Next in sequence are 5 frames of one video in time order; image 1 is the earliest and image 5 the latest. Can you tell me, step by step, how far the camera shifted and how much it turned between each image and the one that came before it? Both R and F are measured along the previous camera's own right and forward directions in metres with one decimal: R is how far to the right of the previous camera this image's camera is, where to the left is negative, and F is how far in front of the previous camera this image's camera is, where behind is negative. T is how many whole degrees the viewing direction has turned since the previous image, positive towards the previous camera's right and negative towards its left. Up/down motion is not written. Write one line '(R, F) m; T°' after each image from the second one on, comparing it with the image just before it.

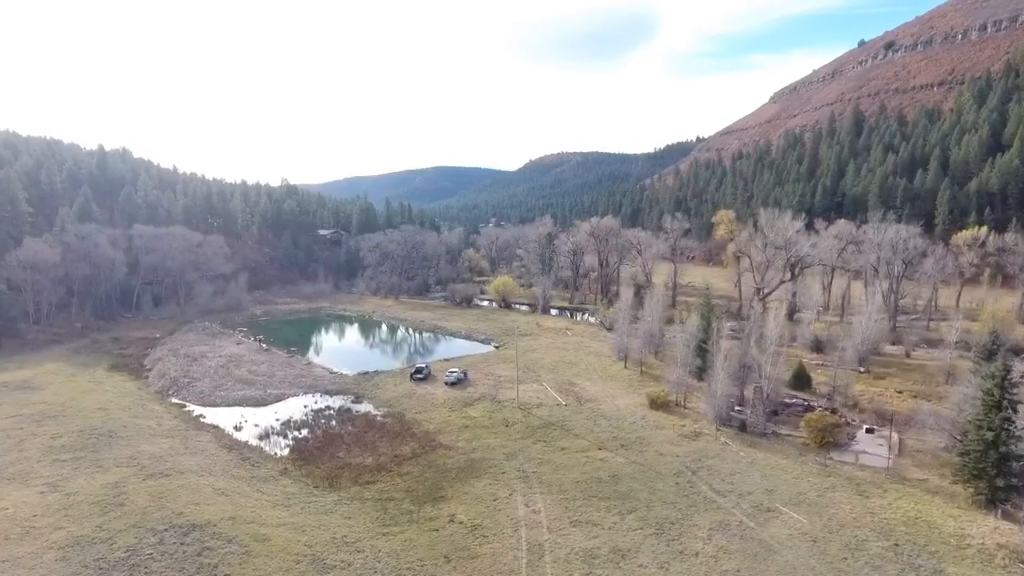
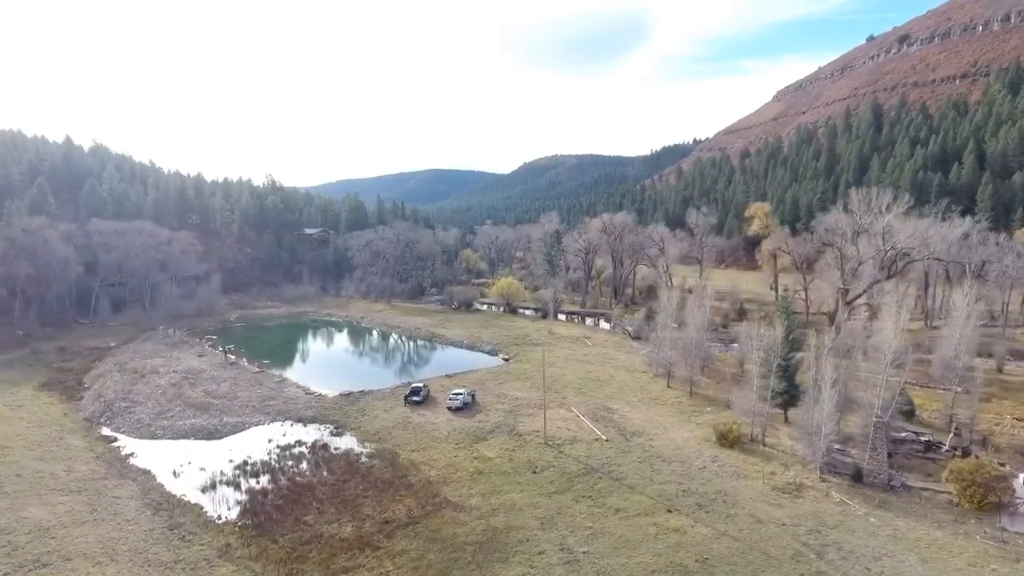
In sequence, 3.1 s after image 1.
(-1.6, +7.9) m; +1°
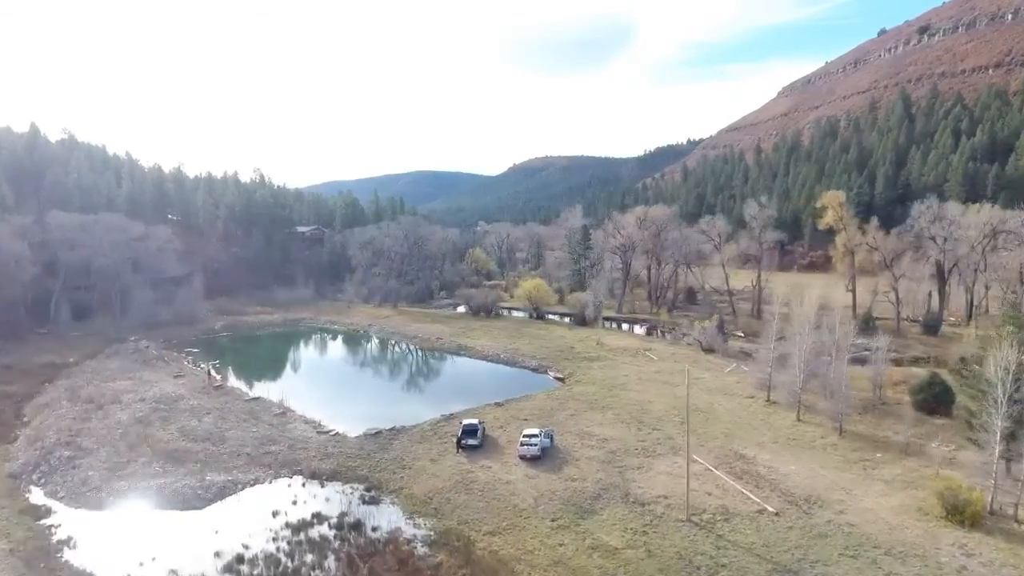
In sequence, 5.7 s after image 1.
(-4.5, +8.7) m; +1°
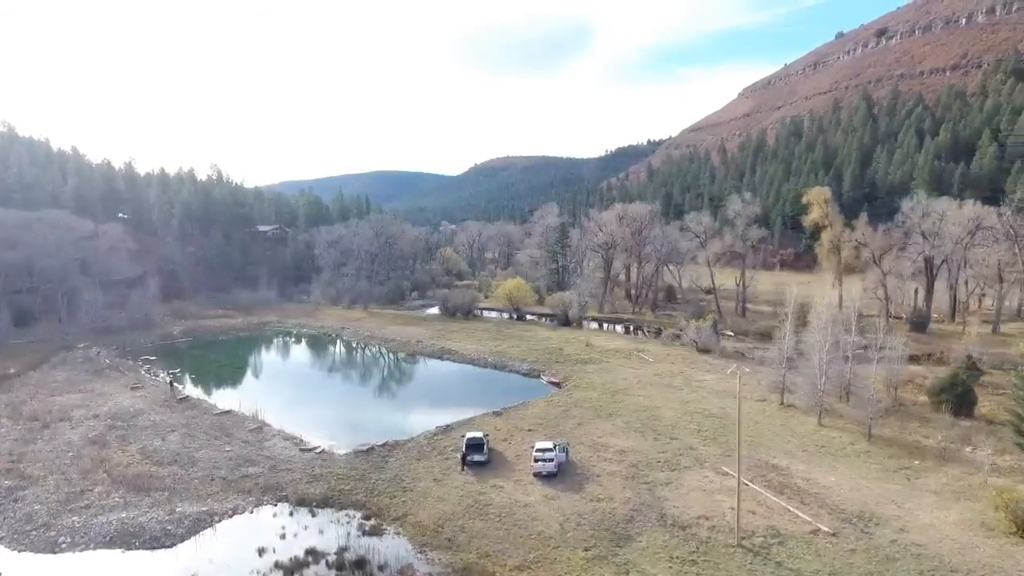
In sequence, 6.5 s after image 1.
(-1.9, +2.4) m; +4°
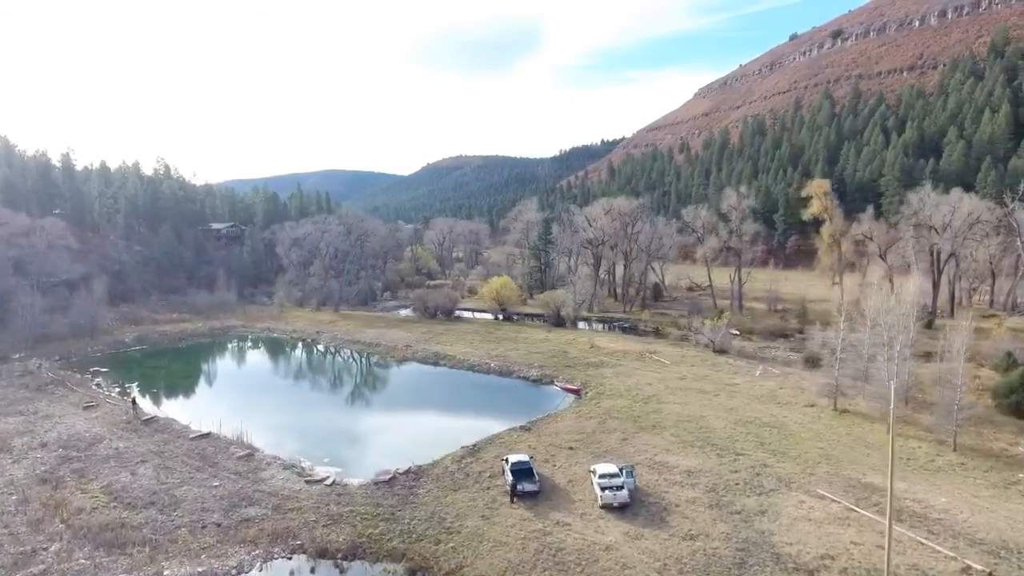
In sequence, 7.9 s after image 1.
(-3.4, +3.6) m; +5°
